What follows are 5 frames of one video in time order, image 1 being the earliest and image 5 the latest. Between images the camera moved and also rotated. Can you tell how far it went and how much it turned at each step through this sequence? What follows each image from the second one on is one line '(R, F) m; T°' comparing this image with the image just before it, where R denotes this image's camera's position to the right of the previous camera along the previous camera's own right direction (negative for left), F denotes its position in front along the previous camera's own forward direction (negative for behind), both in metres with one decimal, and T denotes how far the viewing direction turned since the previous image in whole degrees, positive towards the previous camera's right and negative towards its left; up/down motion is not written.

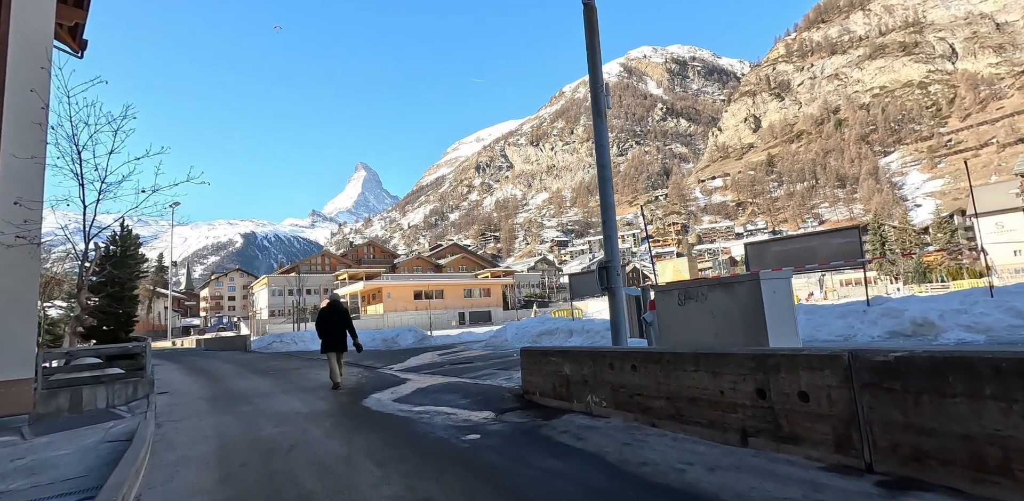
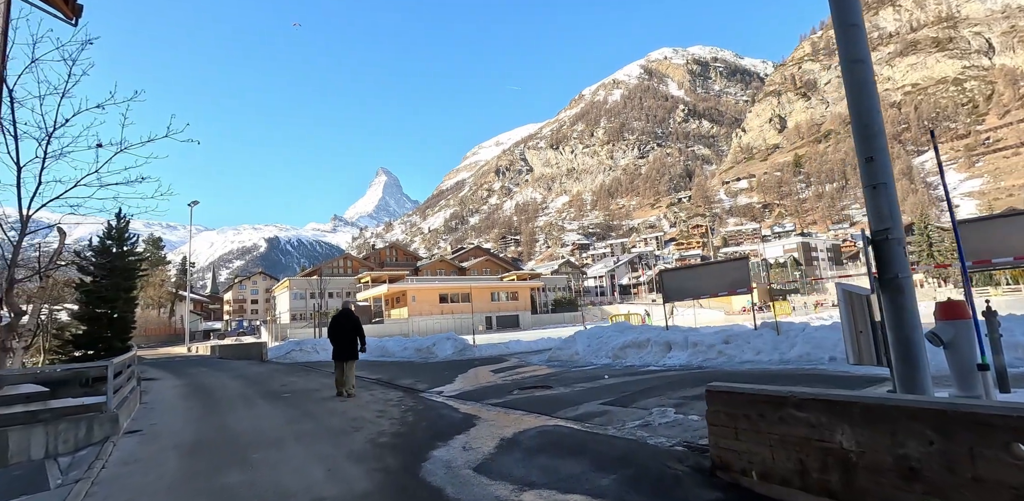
(-1.2, +2.9) m; -2°
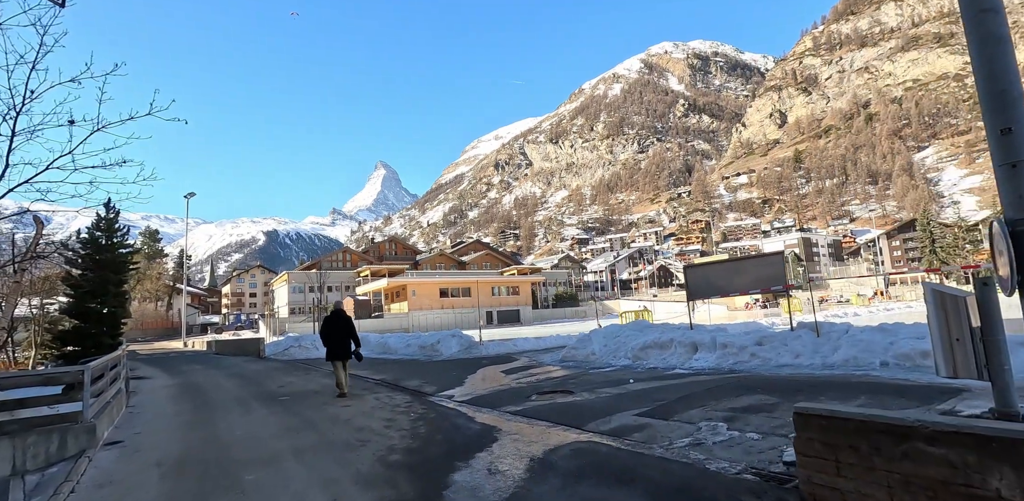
(-0.3, +0.7) m; 0°
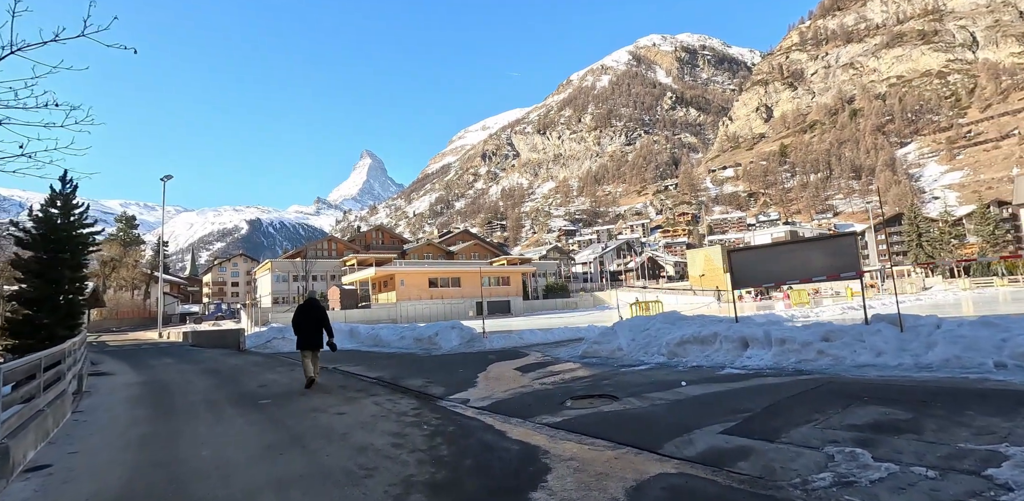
(-0.6, +1.4) m; +2°
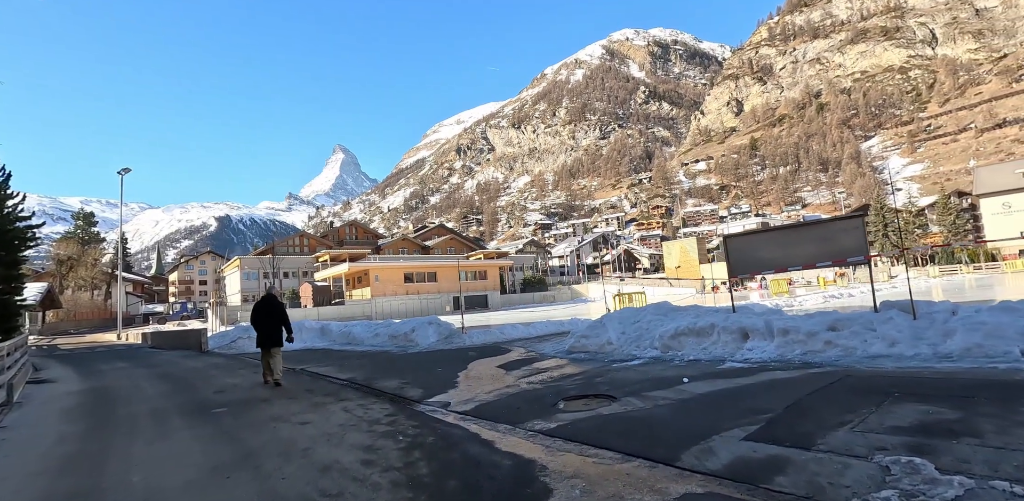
(-0.1, +0.7) m; +3°
